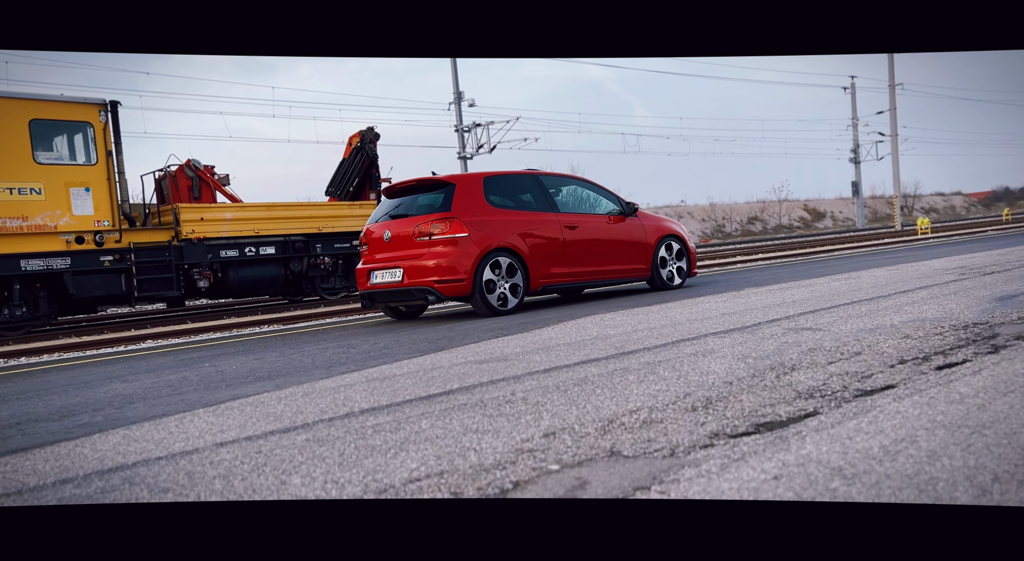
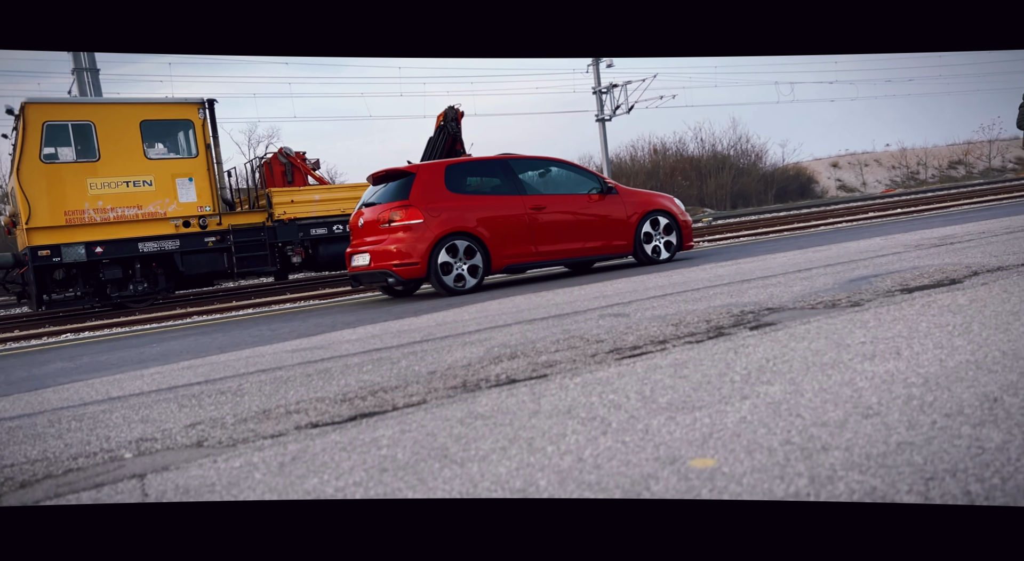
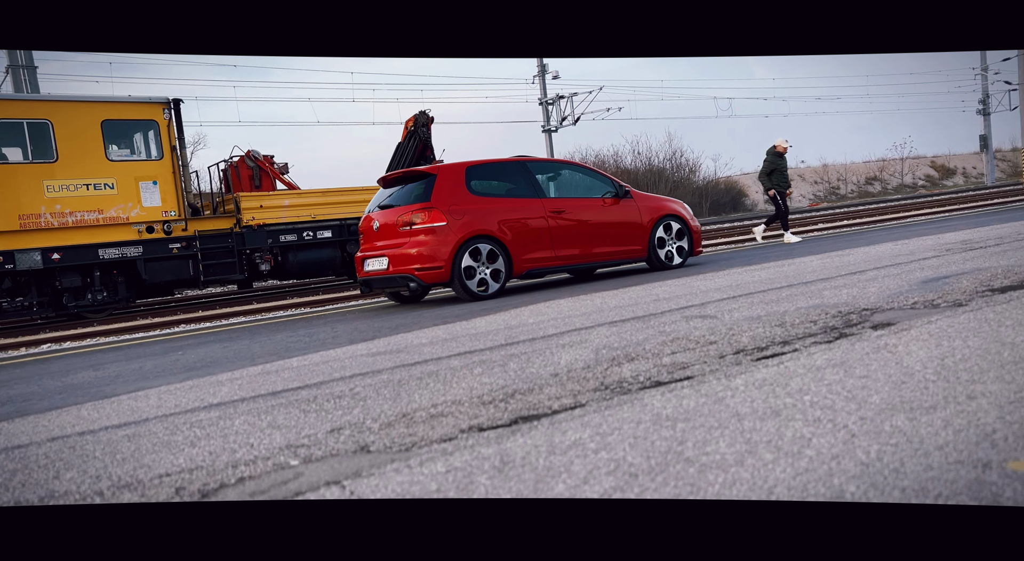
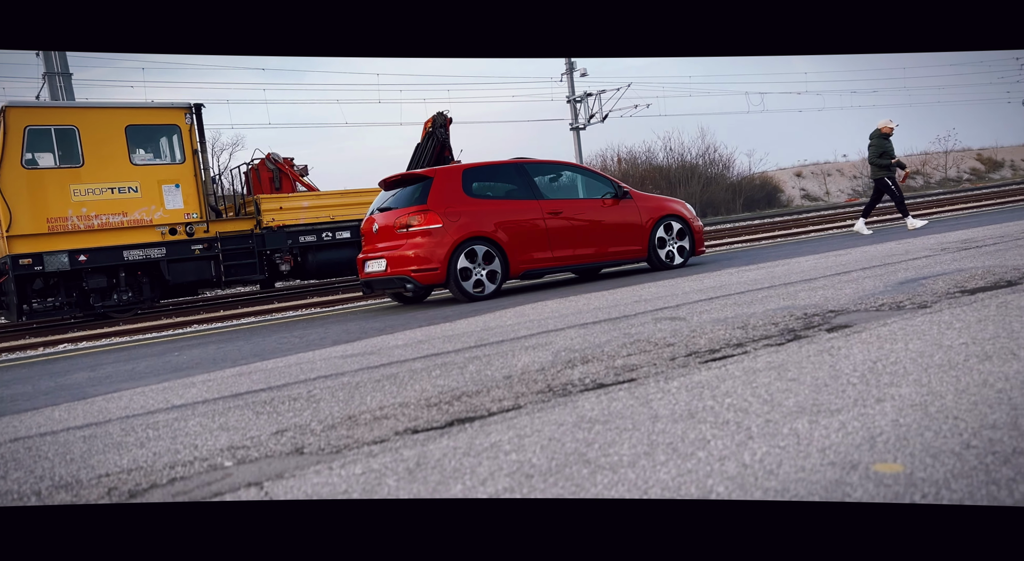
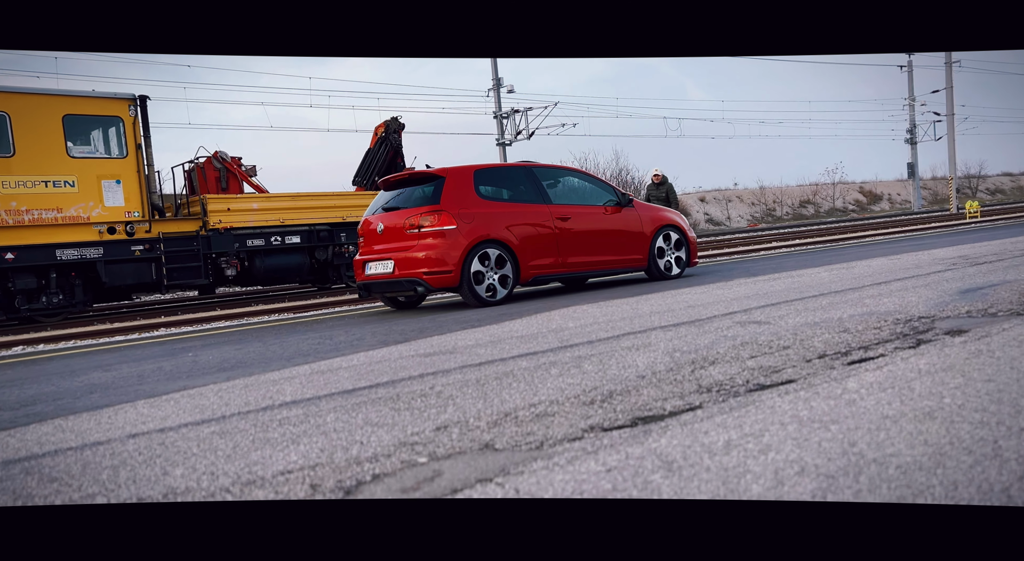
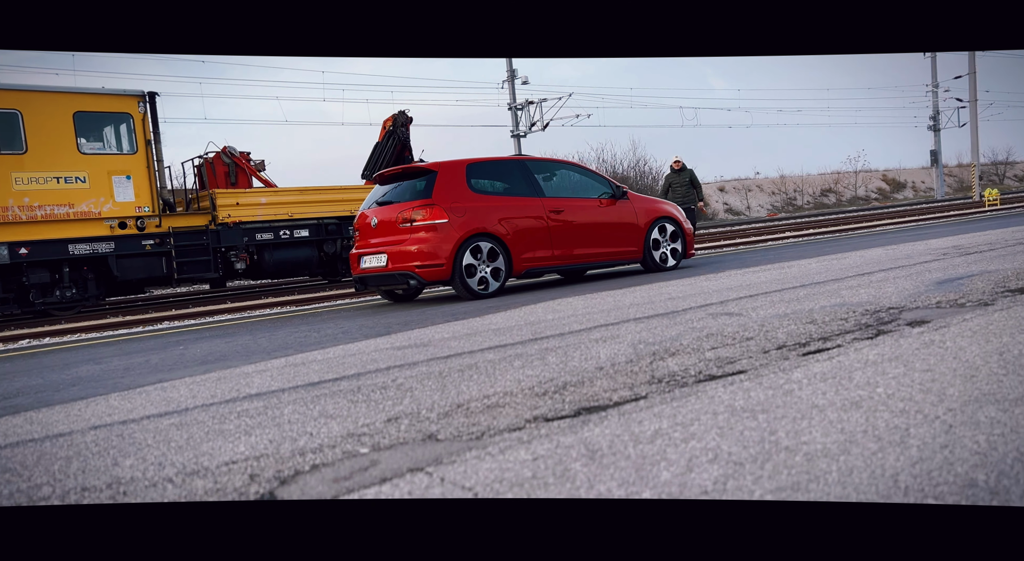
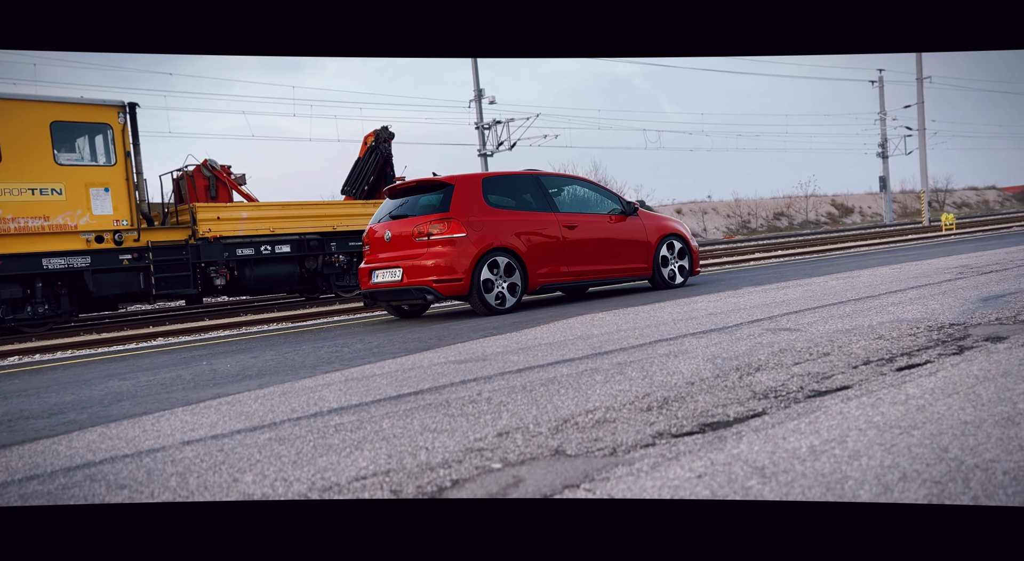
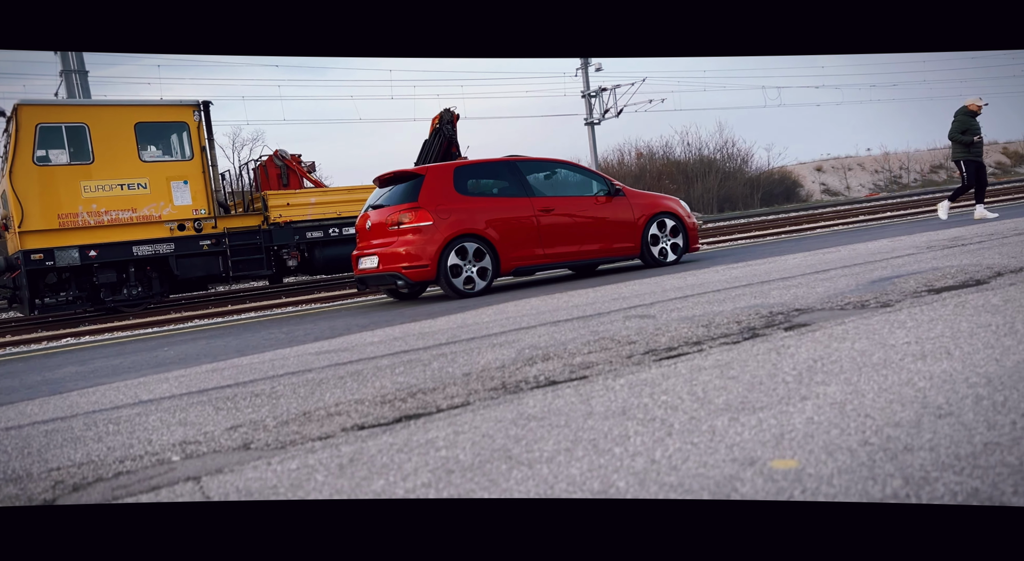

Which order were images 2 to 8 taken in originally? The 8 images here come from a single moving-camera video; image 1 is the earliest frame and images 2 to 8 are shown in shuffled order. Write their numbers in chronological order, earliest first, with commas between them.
7, 5, 6, 3, 4, 8, 2
